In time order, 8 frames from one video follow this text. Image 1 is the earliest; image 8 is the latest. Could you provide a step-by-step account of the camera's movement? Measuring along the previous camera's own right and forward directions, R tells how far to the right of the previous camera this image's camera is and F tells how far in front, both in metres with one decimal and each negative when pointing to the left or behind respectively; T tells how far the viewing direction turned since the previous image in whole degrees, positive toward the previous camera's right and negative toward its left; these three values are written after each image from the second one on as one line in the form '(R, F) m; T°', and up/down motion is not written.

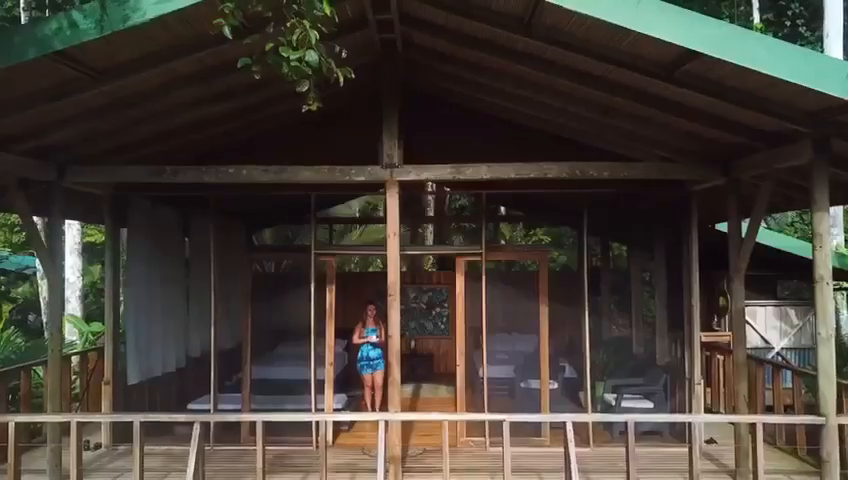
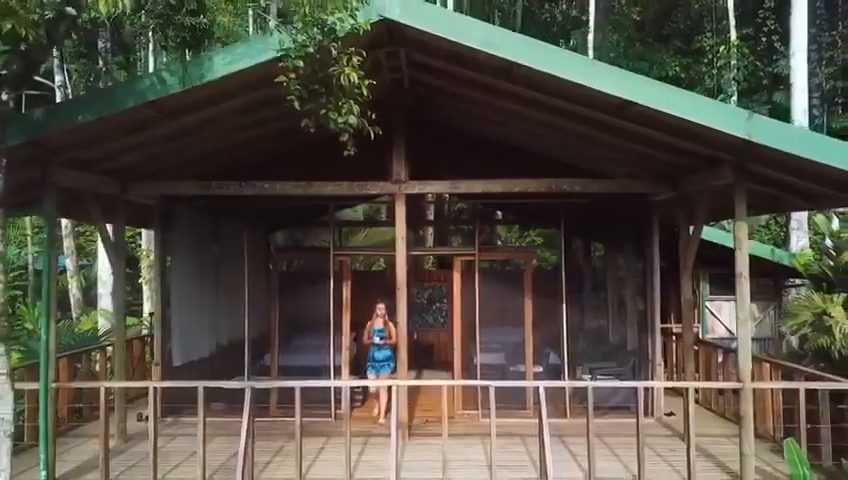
(0.0, -1.2) m; 0°
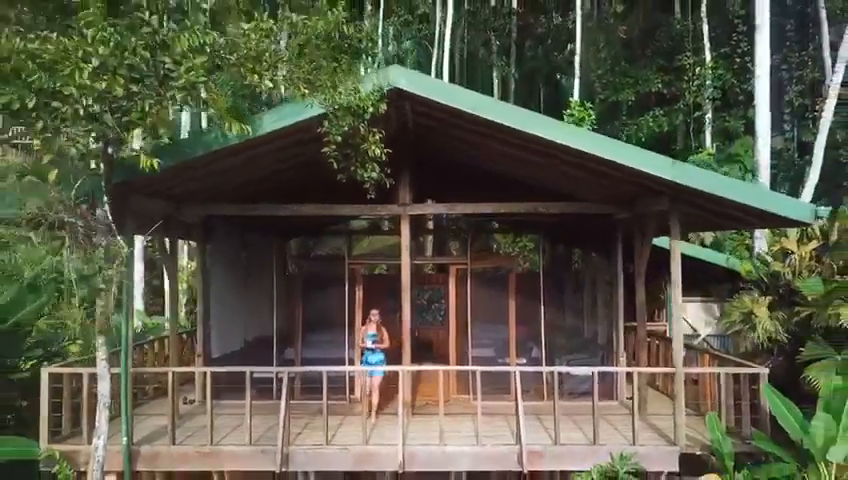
(0.0, -1.5) m; 0°
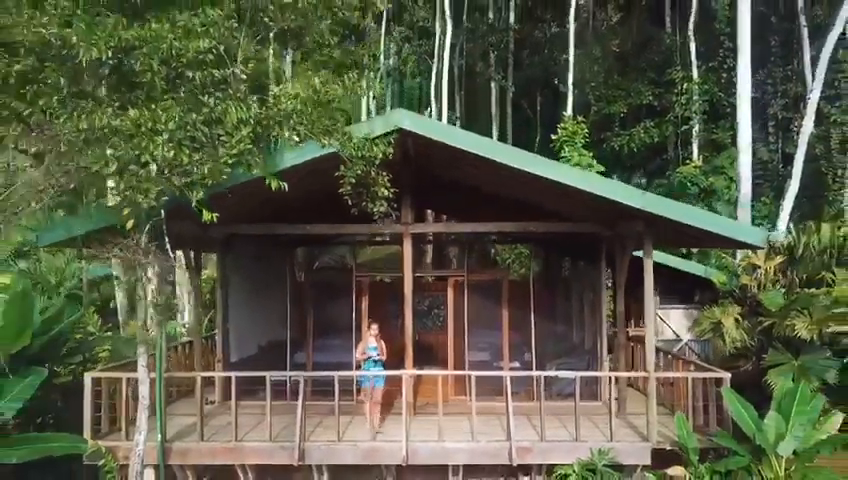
(0.0, -0.9) m; 0°
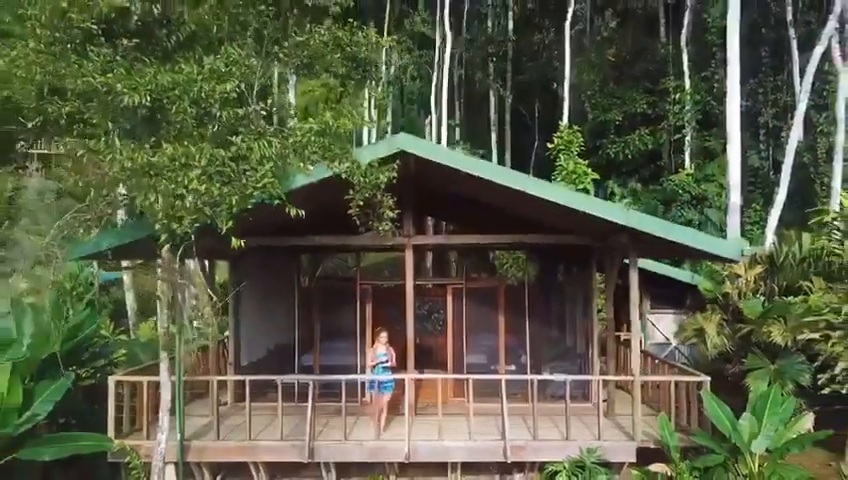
(0.0, -0.6) m; 0°
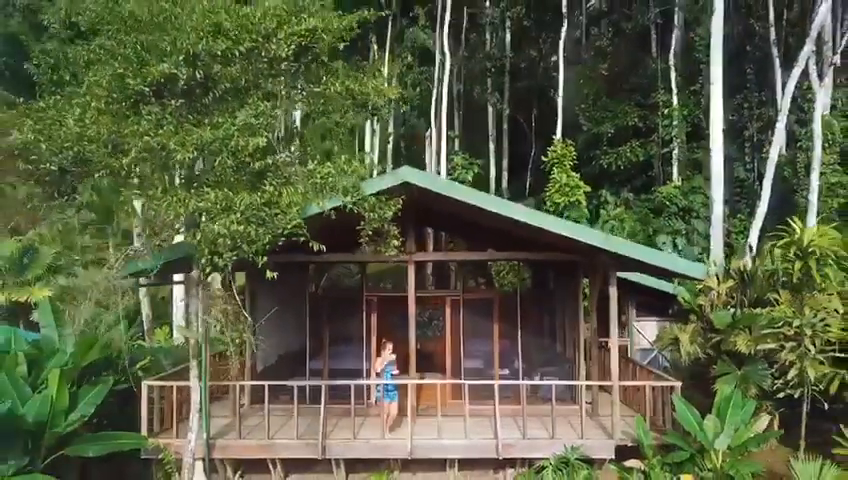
(0.0, -1.0) m; 0°
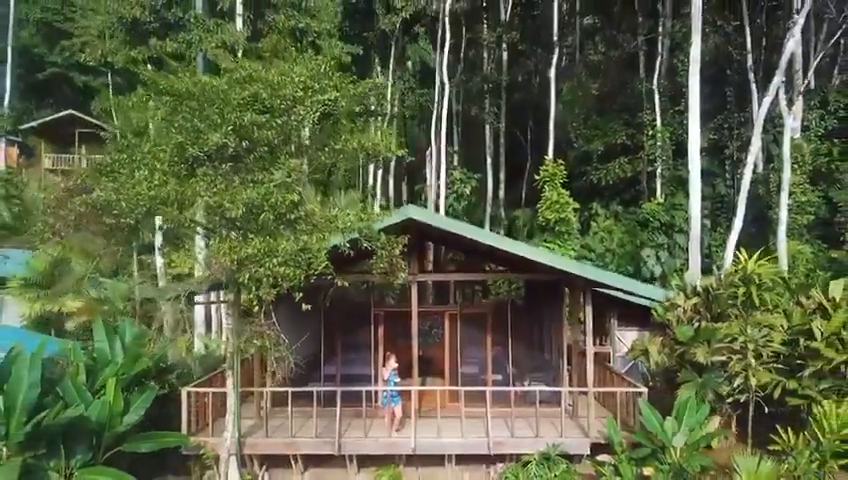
(0.0, -1.6) m; 0°
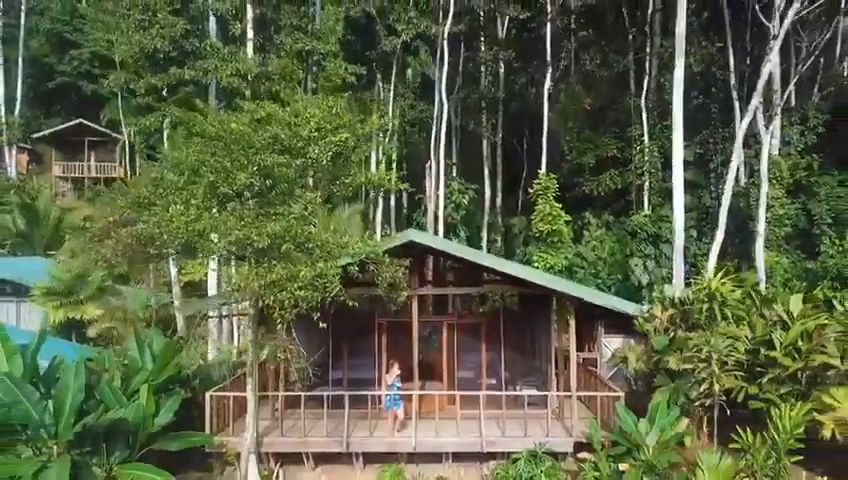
(0.0, -1.3) m; 0°
